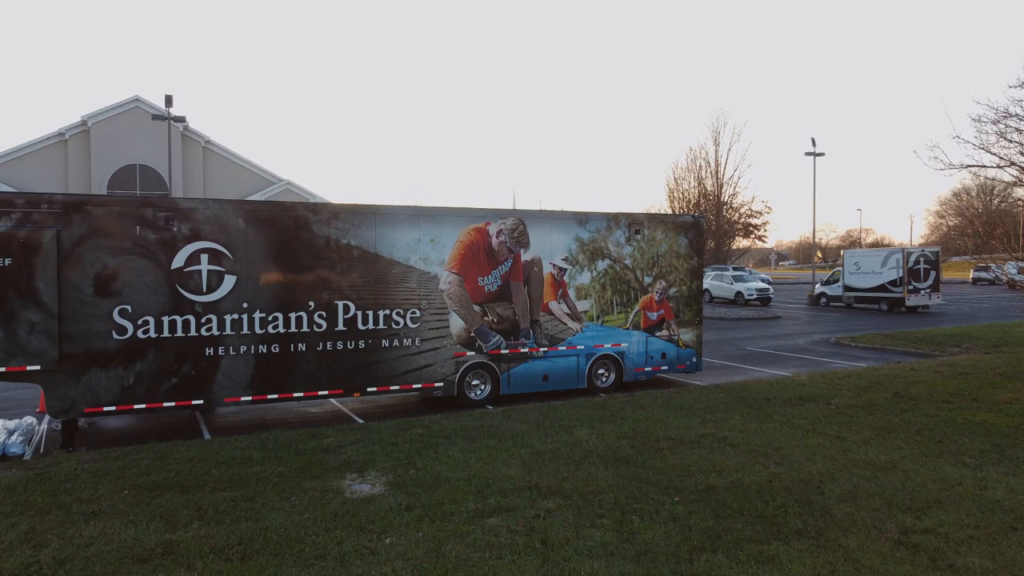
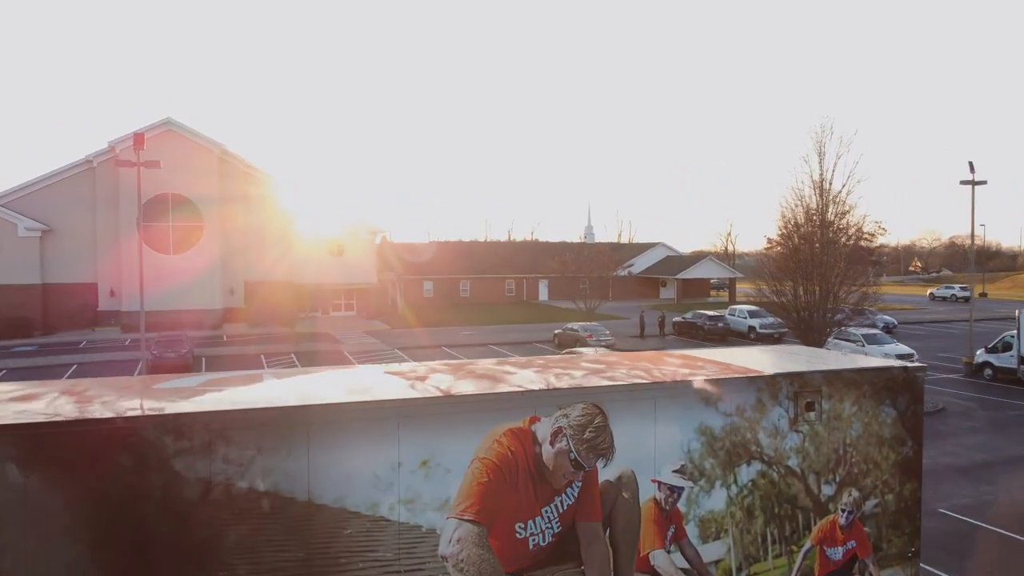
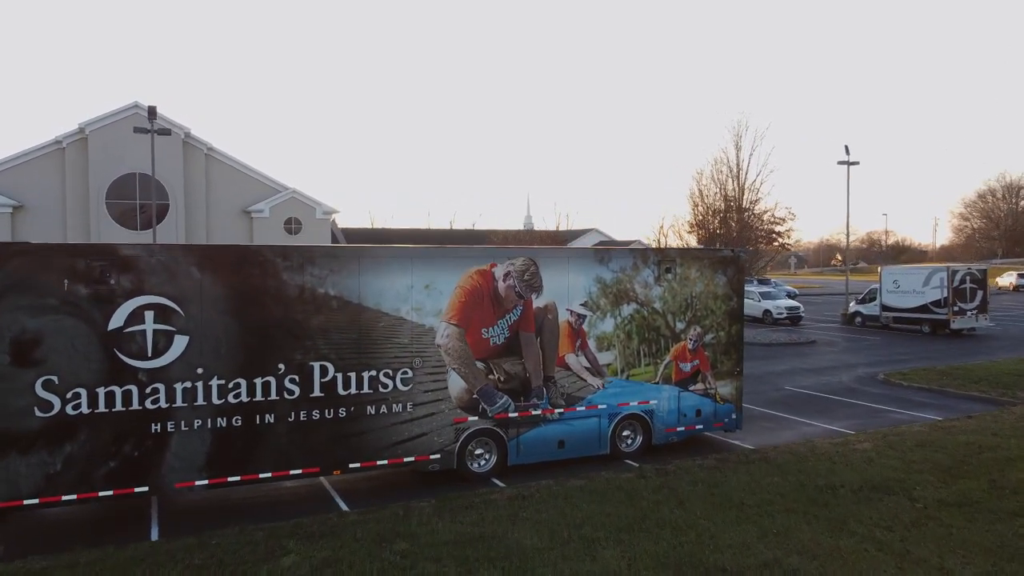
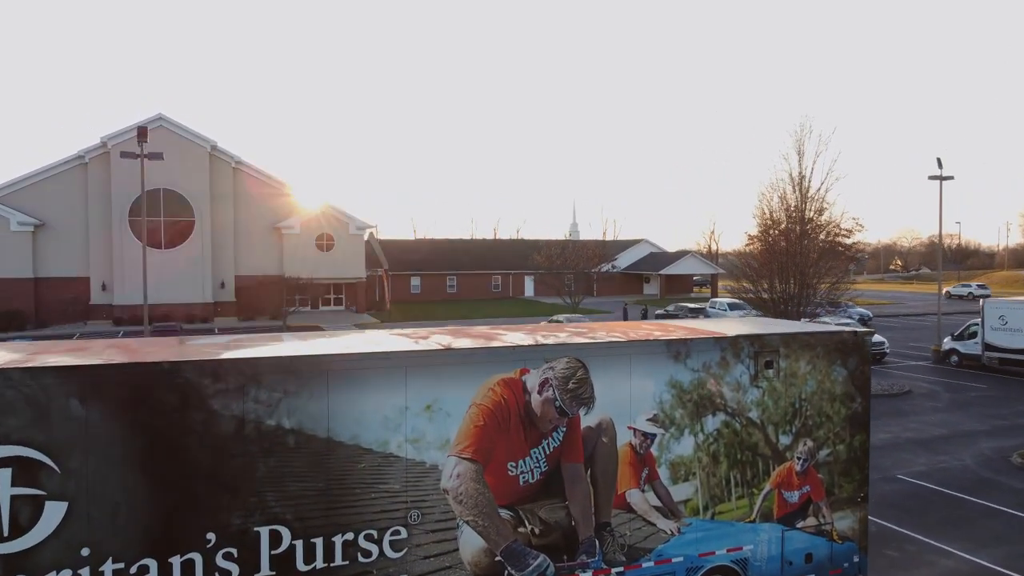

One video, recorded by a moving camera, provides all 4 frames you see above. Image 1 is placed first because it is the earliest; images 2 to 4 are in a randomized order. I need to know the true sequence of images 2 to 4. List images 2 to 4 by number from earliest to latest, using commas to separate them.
3, 4, 2
